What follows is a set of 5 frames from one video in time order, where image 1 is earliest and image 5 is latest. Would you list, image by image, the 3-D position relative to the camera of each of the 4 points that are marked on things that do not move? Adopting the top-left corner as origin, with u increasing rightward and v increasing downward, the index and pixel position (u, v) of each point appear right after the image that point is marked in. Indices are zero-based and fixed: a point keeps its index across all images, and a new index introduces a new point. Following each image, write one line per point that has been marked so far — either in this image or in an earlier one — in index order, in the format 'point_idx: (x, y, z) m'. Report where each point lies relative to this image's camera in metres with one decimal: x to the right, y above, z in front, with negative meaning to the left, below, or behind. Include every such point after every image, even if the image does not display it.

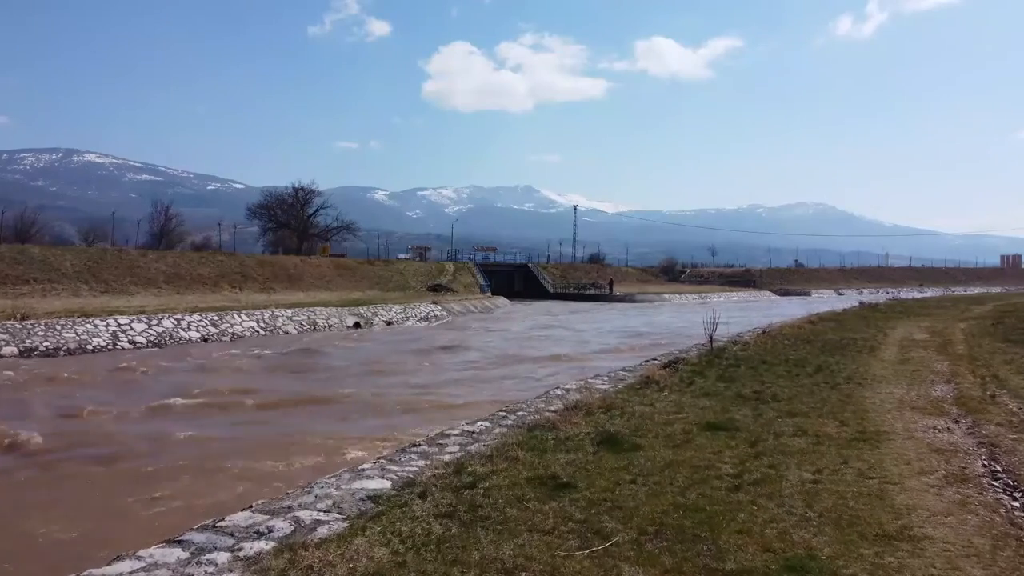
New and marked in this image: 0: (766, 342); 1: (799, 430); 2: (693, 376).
0: (+5.8, -1.2, +15.9) m
1: (+2.9, -1.4, +7.0) m
2: (+2.7, -1.3, +10.5) m
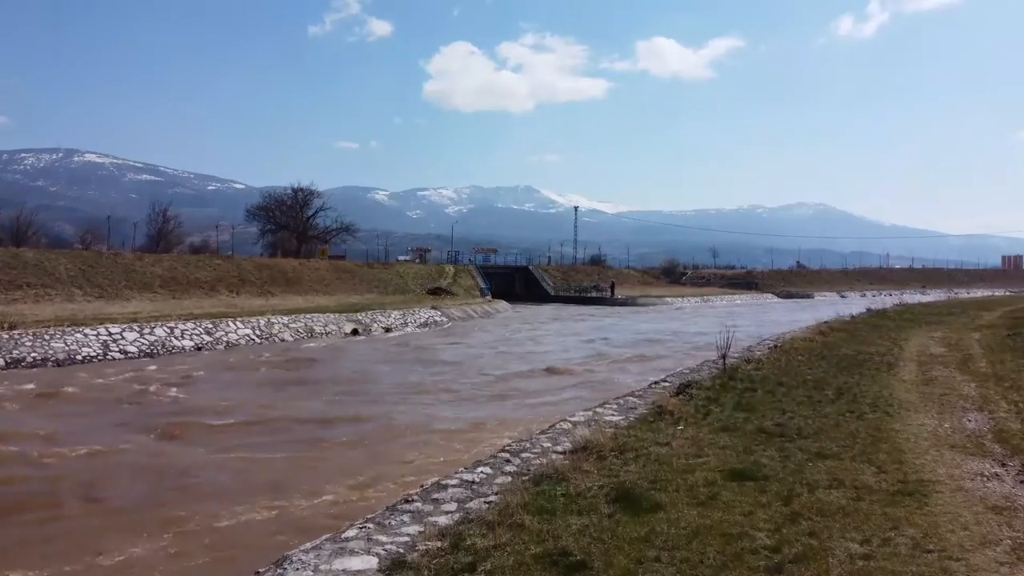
0: (+5.9, -1.6, +15.2) m
1: (+2.9, -1.7, +6.3) m
2: (+2.7, -1.6, +9.8) m
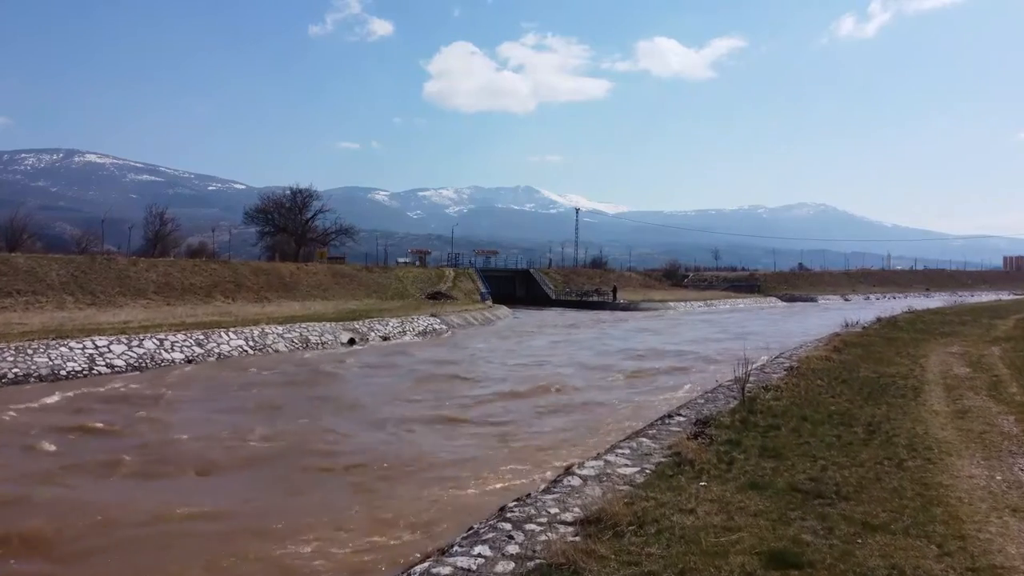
0: (+5.9, -2.0, +14.3) m
1: (+2.9, -2.1, +5.4) m
2: (+2.8, -2.1, +8.9) m
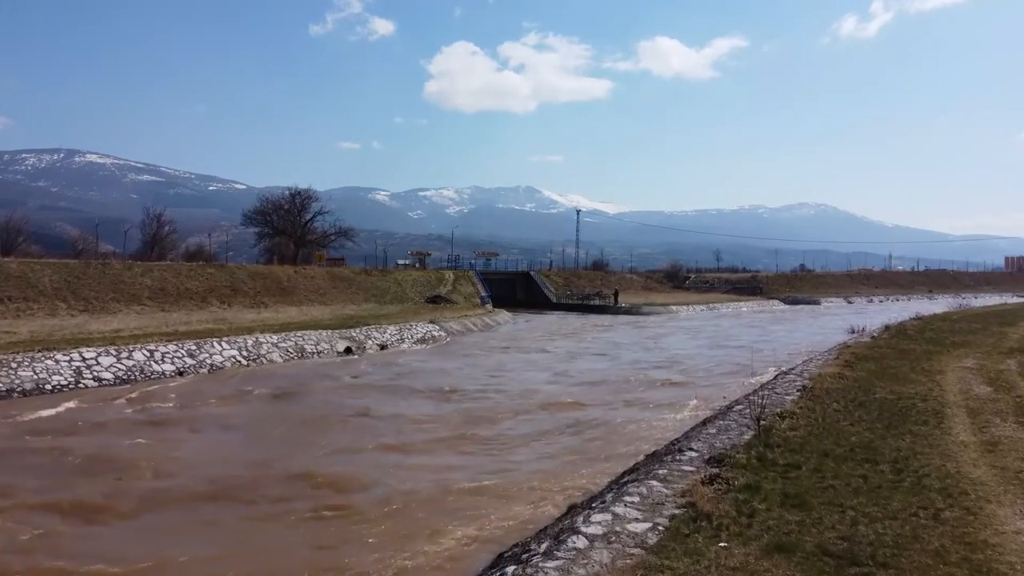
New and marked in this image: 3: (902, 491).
0: (+5.9, -2.4, +13.5) m
1: (+2.9, -2.5, +4.6) m
2: (+2.7, -2.4, +8.1) m
3: (+4.8, -2.5, +8.6) m
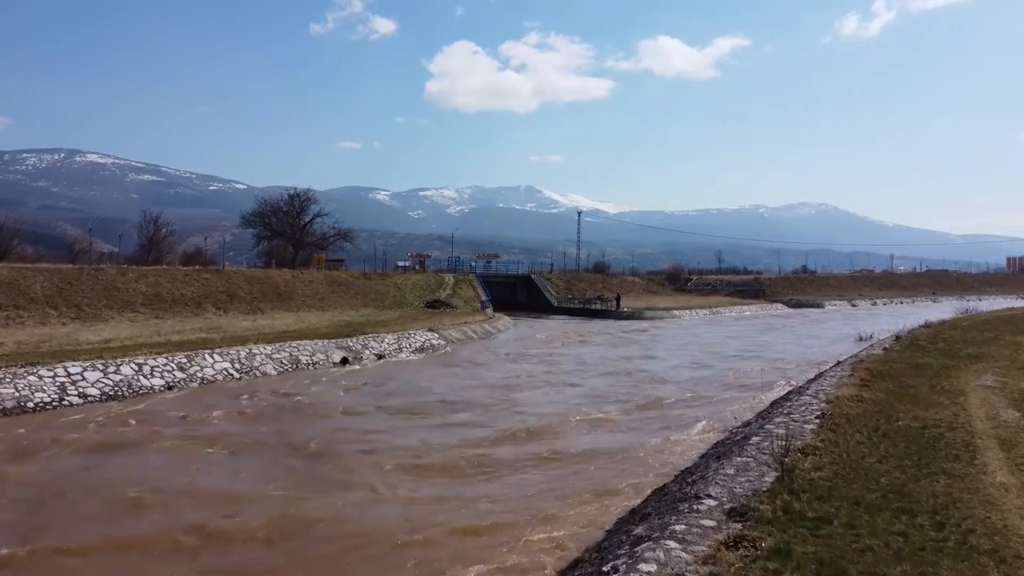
0: (+5.9, -2.8, +12.6) m
1: (+2.9, -3.0, +3.7) m
2: (+2.8, -2.9, +7.2) m
3: (+4.8, -2.9, +7.7) m
